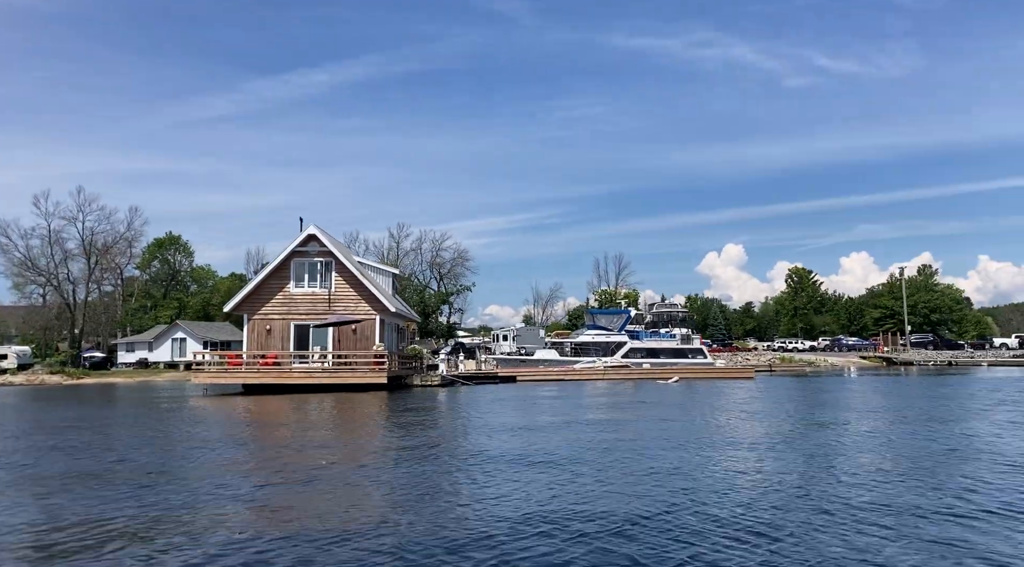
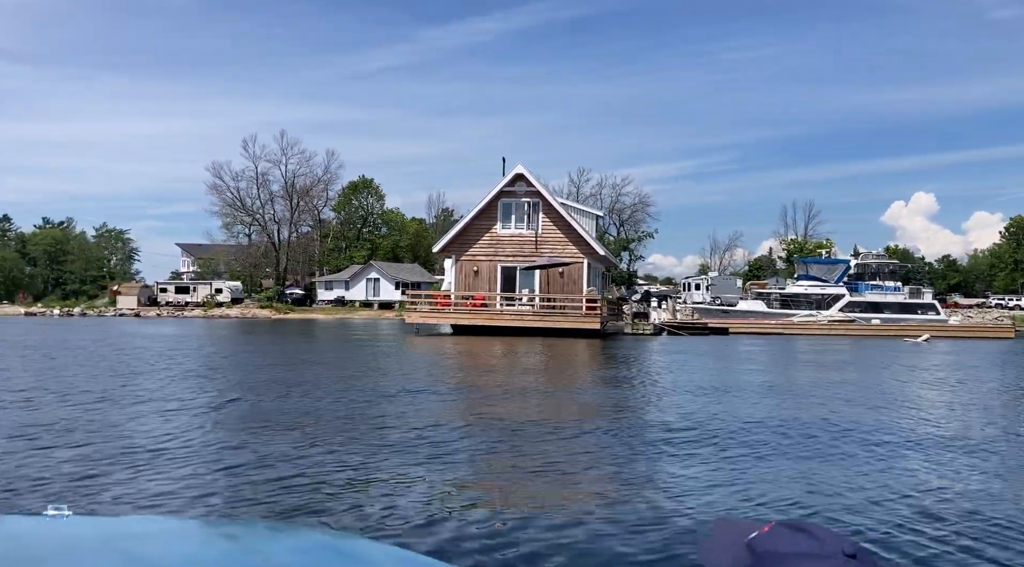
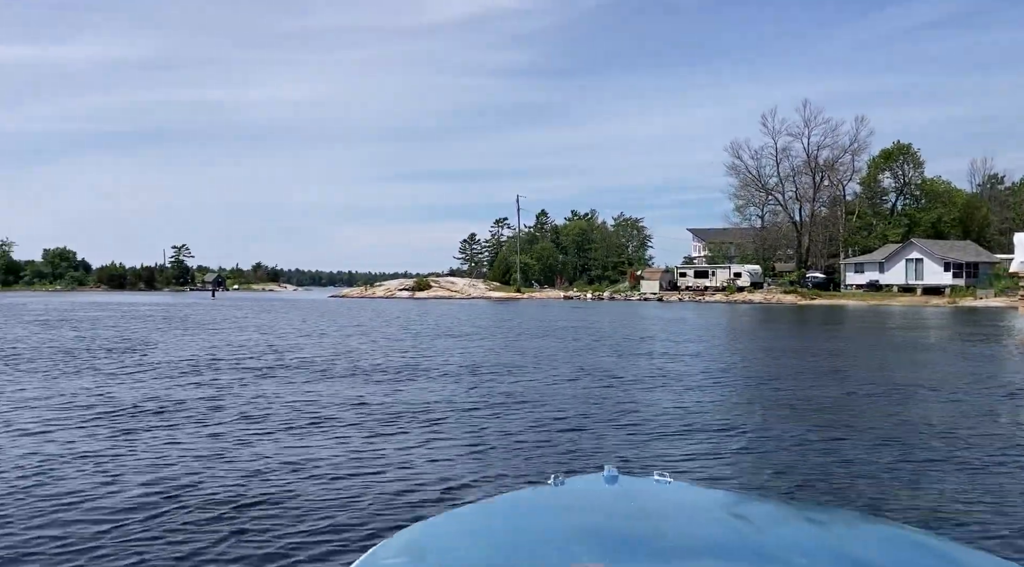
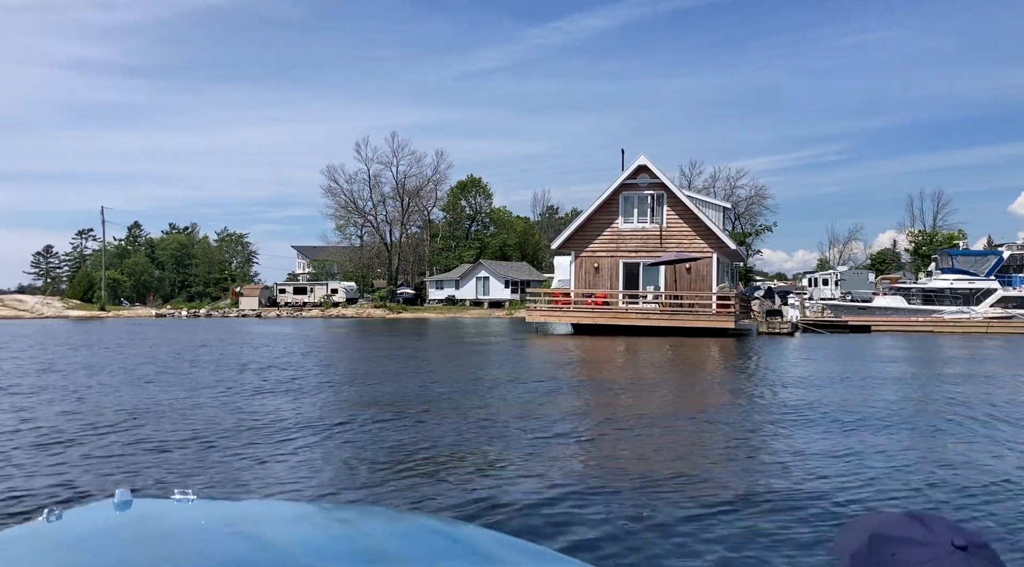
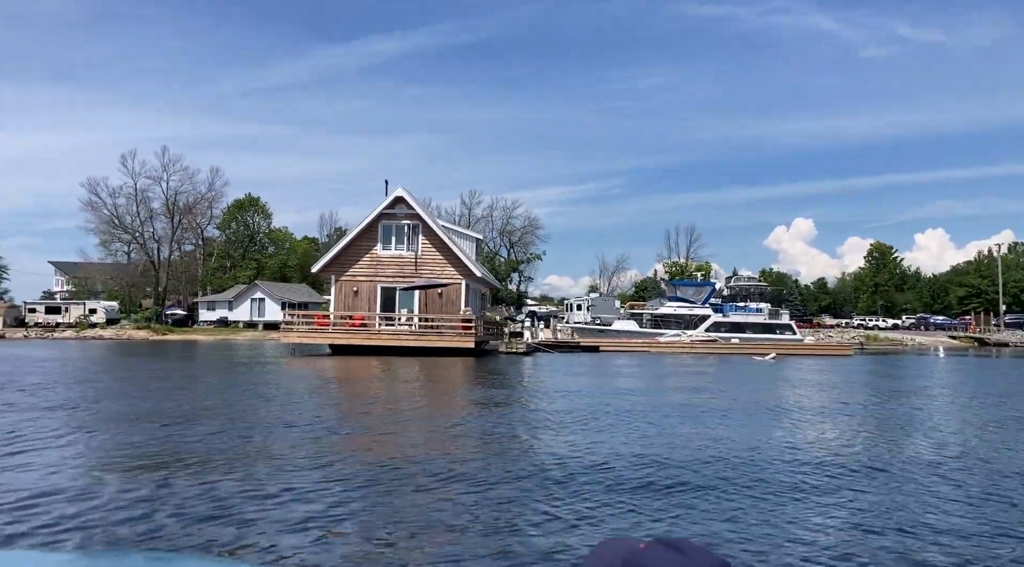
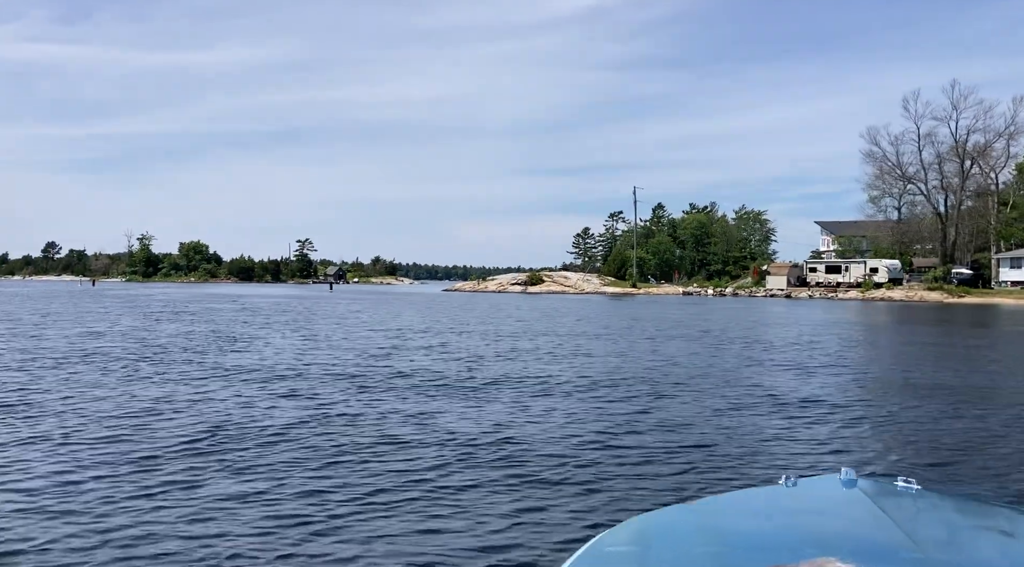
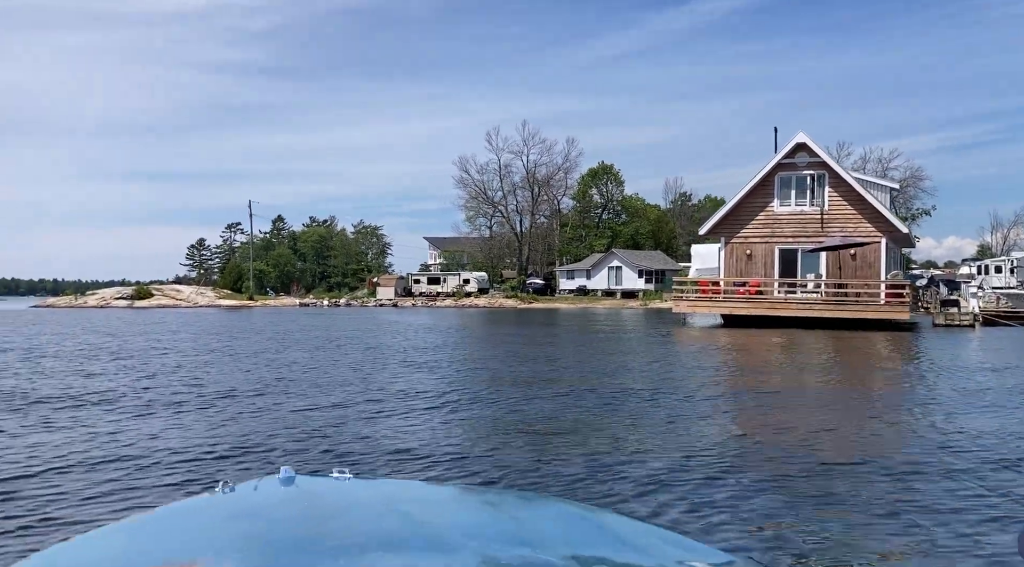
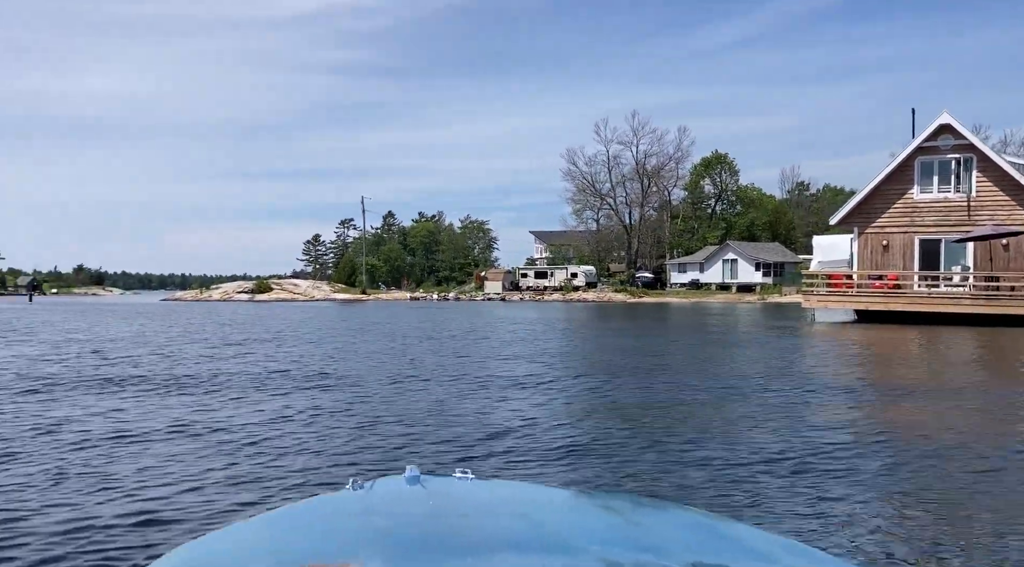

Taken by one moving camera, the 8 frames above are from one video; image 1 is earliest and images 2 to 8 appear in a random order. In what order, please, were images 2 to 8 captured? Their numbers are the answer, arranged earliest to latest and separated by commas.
5, 2, 4, 7, 8, 3, 6
